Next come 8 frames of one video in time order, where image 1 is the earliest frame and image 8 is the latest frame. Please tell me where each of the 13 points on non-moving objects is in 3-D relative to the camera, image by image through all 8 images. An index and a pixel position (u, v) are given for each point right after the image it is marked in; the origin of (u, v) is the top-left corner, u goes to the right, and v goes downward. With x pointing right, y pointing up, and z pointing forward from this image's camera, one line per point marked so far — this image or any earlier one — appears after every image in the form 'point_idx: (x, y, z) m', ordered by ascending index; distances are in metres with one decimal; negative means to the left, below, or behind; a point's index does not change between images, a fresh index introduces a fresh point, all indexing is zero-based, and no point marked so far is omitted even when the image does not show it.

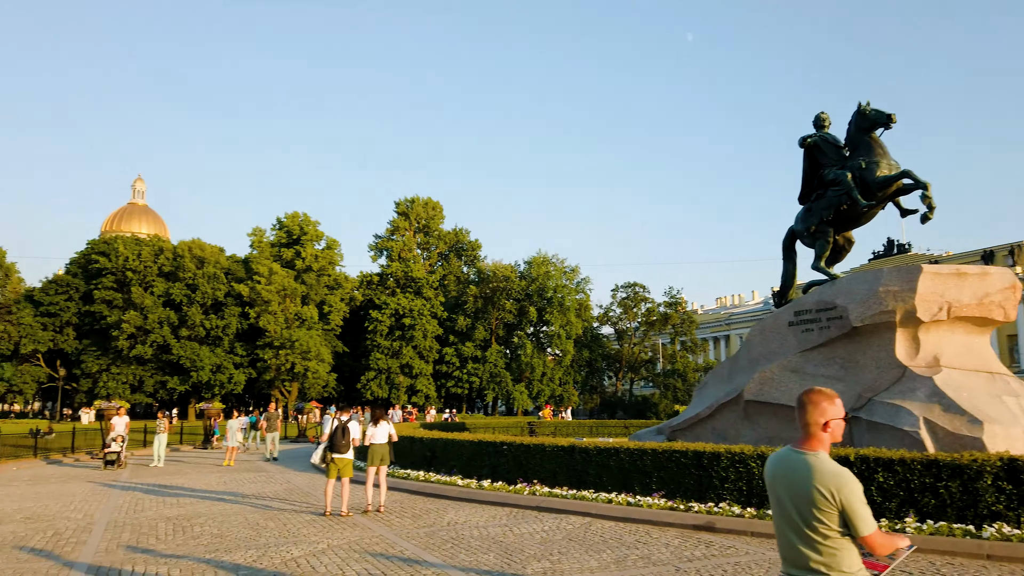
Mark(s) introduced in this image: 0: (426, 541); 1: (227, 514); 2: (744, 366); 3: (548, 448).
0: (-1.1, -3.3, +9.9) m
1: (-4.7, -3.7, +12.5) m
2: (+5.5, -1.9, +18.7) m
3: (+0.7, -3.0, +14.3) m
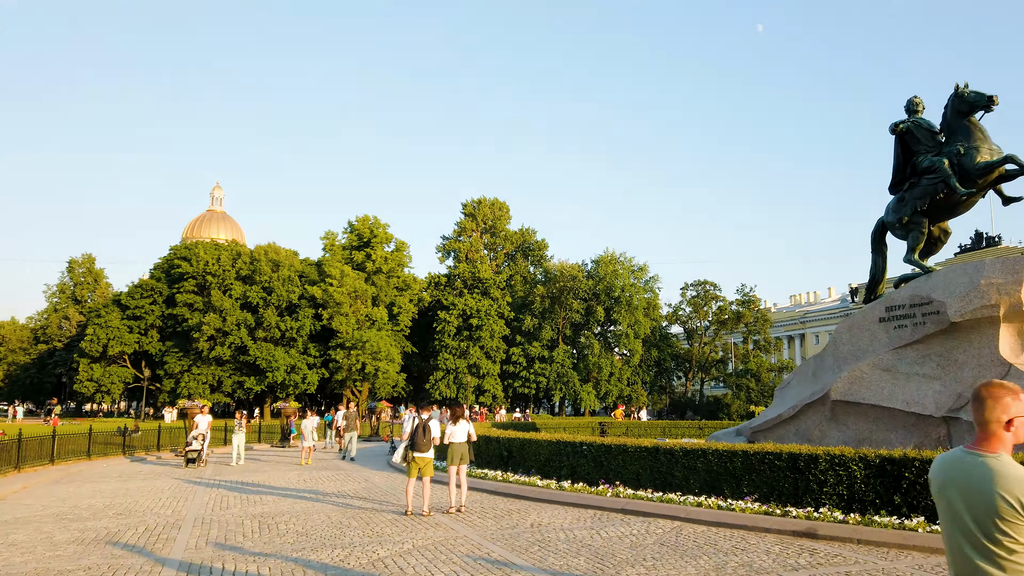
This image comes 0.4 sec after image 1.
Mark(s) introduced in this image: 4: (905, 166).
0: (0.0, -3.3, +9.6) m
1: (-3.3, -3.7, +12.5) m
2: (+7.4, -1.8, +17.8) m
3: (+2.2, -2.9, +13.8) m
4: (+9.3, +2.9, +18.2) m
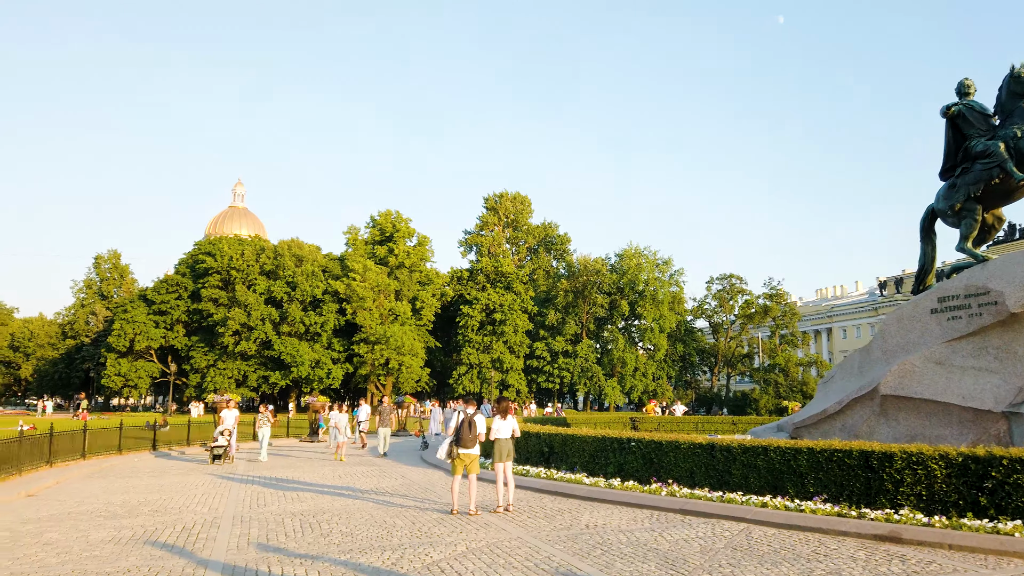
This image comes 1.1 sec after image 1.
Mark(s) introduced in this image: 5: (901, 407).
0: (+0.7, -3.1, +9.0) m
1: (-2.5, -3.5, +12.0) m
2: (+8.3, -1.6, +17.0) m
3: (+3.0, -2.7, +13.2) m
4: (+10.2, +3.2, +17.3) m
5: (+8.2, -2.5, +16.1) m
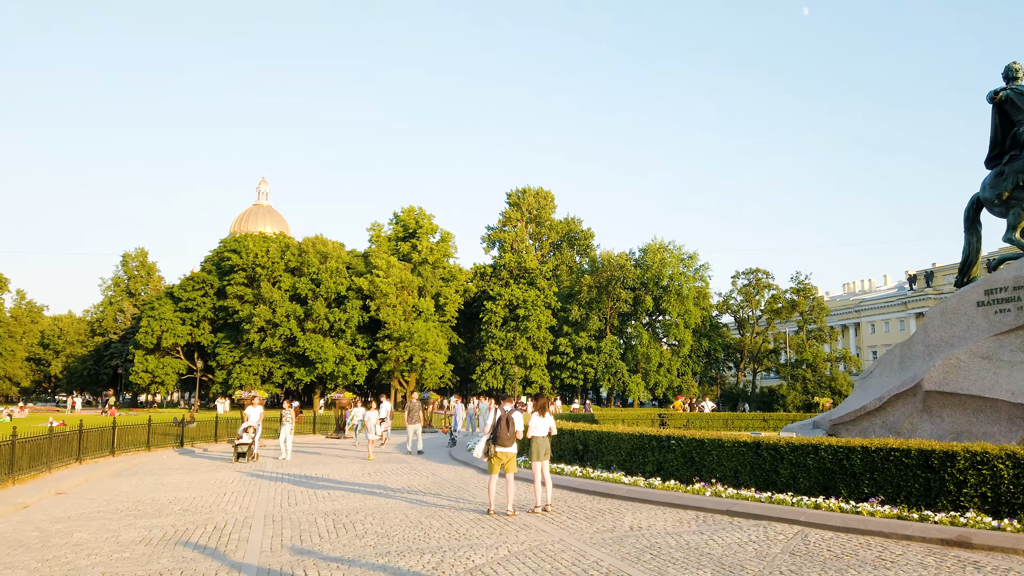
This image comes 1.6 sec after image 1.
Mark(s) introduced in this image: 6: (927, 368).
0: (+1.2, -3.0, +8.6) m
1: (-2.0, -3.4, +11.7) m
2: (+9.0, -1.4, +16.4) m
3: (+3.6, -2.6, +12.7) m
4: (+10.9, +3.4, +16.6) m
5: (+8.9, -2.4, +15.5) m
6: (+8.6, -1.6, +15.6) m
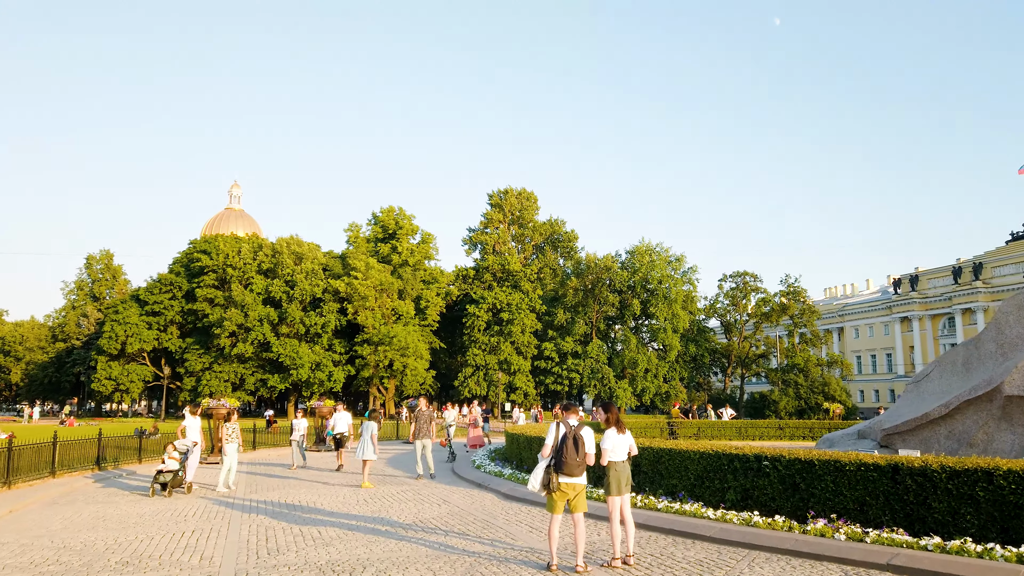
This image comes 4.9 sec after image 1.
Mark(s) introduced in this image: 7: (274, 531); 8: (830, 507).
0: (+2.1, -2.6, +5.5) m
1: (-1.2, -3.1, +8.5) m
2: (+9.6, -1.1, +13.6) m
3: (+4.3, -2.3, +9.7) m
4: (+11.4, +3.6, +13.8) m
5: (+9.5, -2.1, +12.6) m
6: (+9.2, -1.3, +12.8) m
7: (-3.4, -3.5, +10.8) m
8: (+4.1, -2.8, +9.8) m
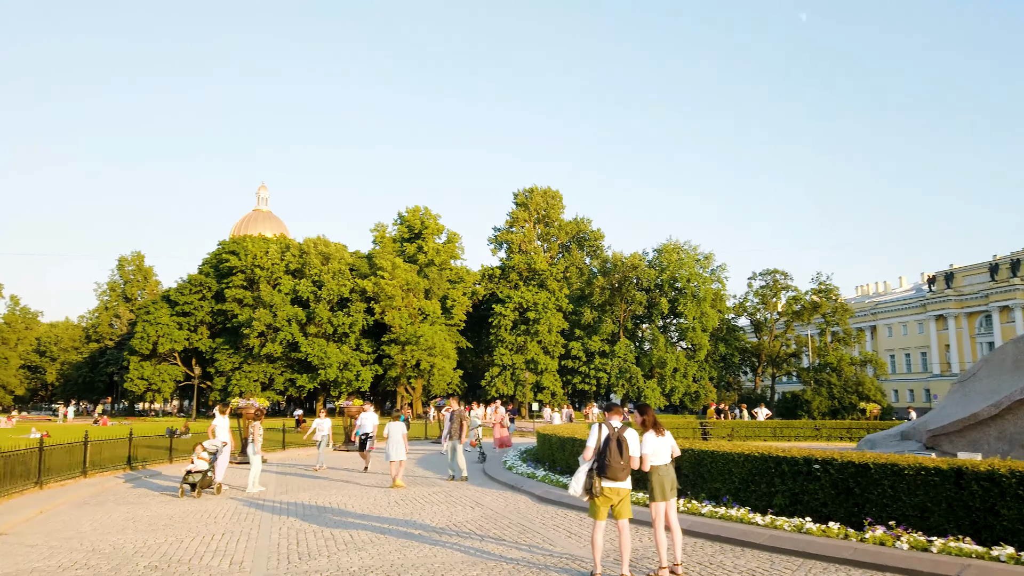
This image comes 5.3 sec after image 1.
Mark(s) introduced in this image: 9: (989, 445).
0: (+2.4, -2.6, +5.1) m
1: (-0.8, -3.0, +8.1) m
2: (+10.2, -1.0, +12.8) m
3: (+4.8, -2.2, +9.1) m
4: (+12.0, +3.8, +13.1) m
5: (+10.1, -2.0, +11.9) m
6: (+9.8, -1.2, +12.0) m
7: (-2.9, -3.4, +10.6) m
8: (+4.6, -2.8, +9.3) m
9: (+8.8, -2.9, +13.8) m
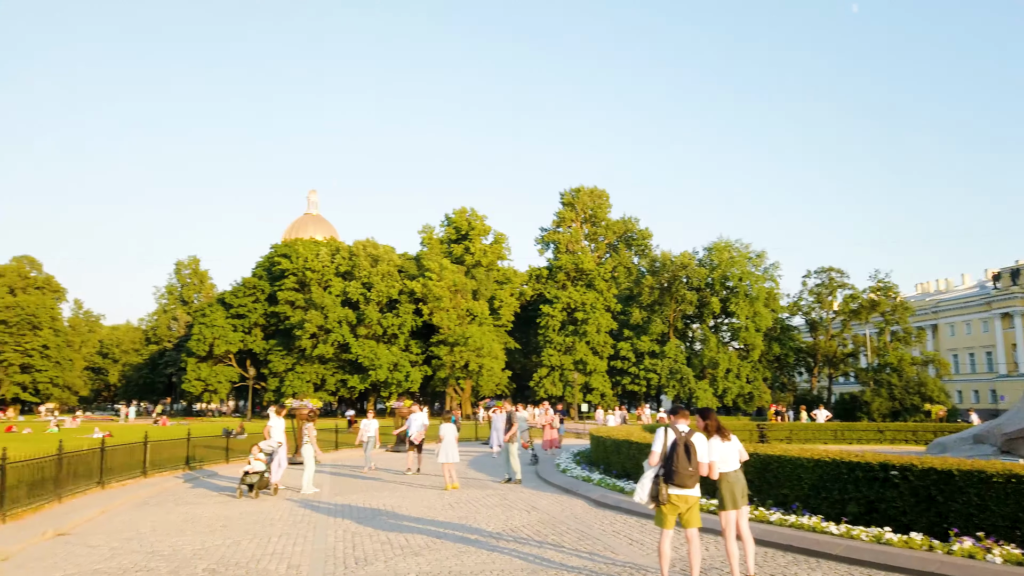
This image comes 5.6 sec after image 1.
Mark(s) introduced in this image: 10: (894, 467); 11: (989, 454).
0: (+2.8, -2.5, +4.6) m
1: (-0.1, -3.0, +7.9) m
2: (+11.1, -0.9, +11.9) m
3: (+5.5, -2.1, +8.5) m
4: (+12.9, +3.9, +12.0) m
5: (+10.9, -1.9, +11.0) m
6: (+10.6, -1.1, +11.1) m
7: (-2.1, -3.4, +10.4) m
8: (+5.3, -2.7, +8.7) m
9: (+9.8, -2.8, +12.9) m
10: (+4.8, -2.3, +9.7) m
11: (+9.1, -3.1, +14.3) m
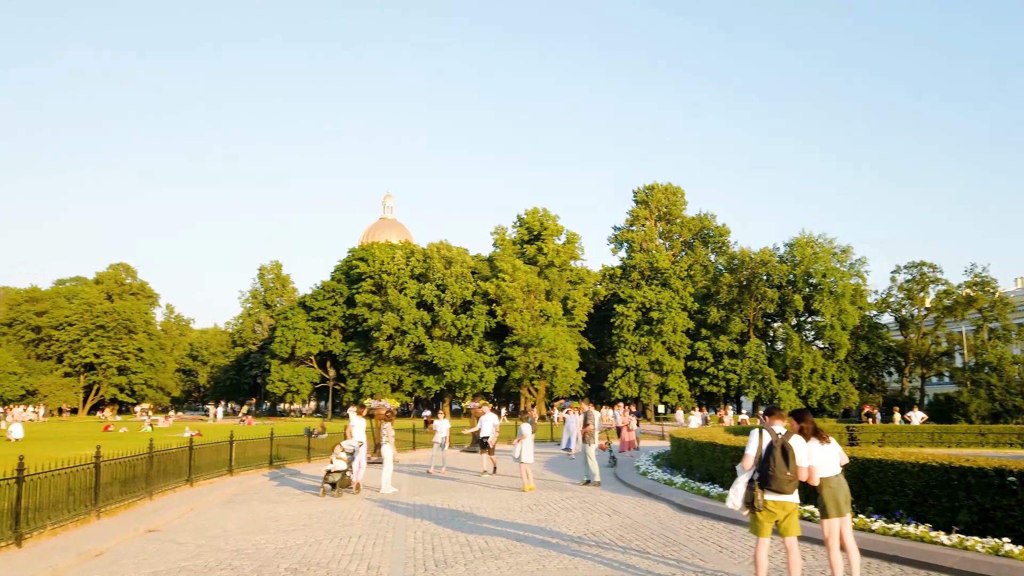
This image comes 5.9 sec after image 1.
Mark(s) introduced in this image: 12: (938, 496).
0: (+3.4, -2.4, +4.0) m
1: (+0.7, -3.0, +7.5) m
2: (+12.2, -0.7, +10.5) m
3: (+6.3, -2.0, +7.7) m
4: (+14.0, +4.1, +10.4) m
5: (+12.0, -1.7, +9.6) m
6: (+11.7, -0.9, +9.8) m
7: (-1.0, -3.4, +10.3) m
8: (+6.2, -2.6, +7.8) m
9: (+11.0, -2.6, +11.6) m
10: (+5.8, -2.2, +8.9) m
11: (+10.5, -3.0, +13.0) m
12: (+5.4, -2.7, +9.7) m
